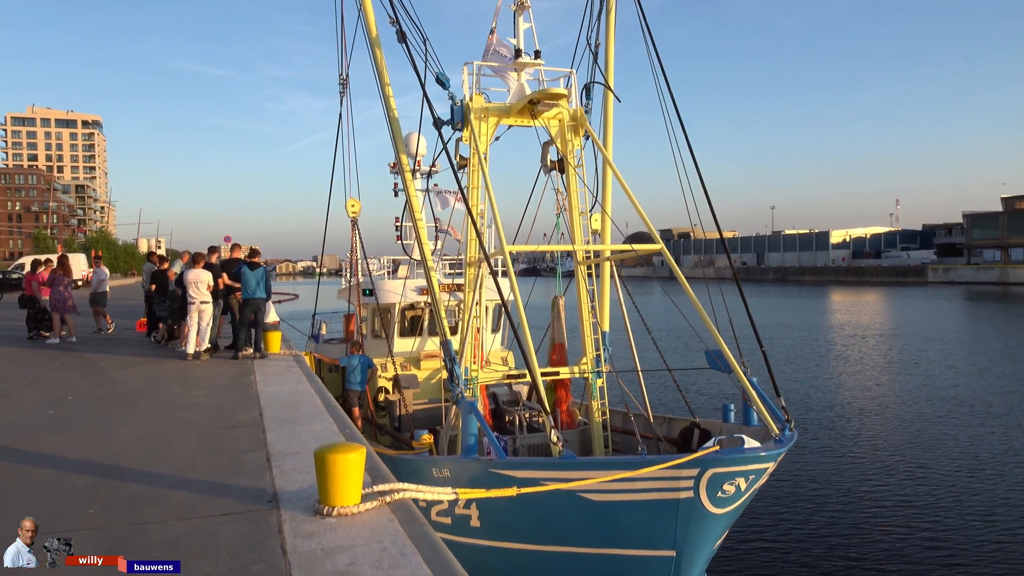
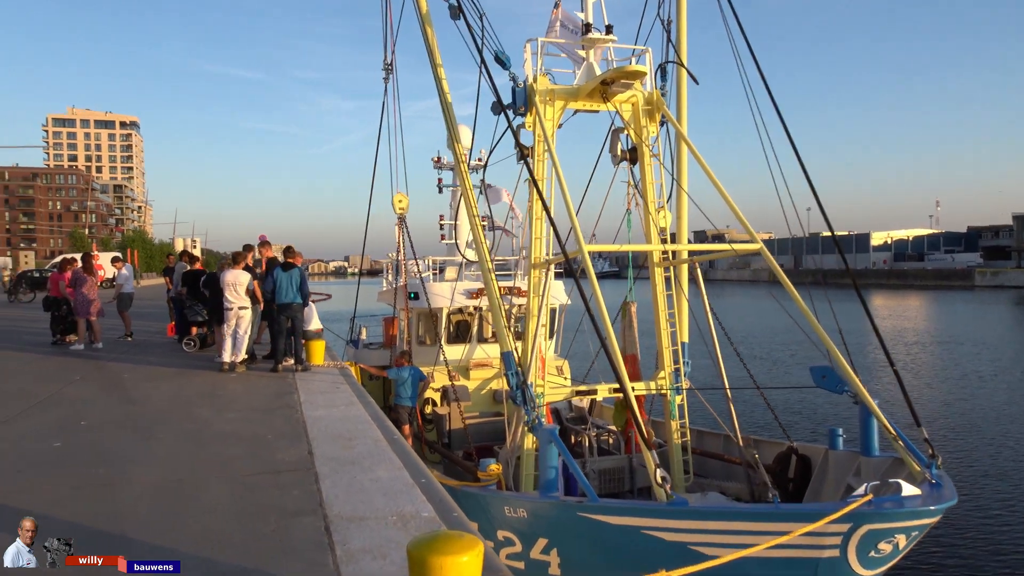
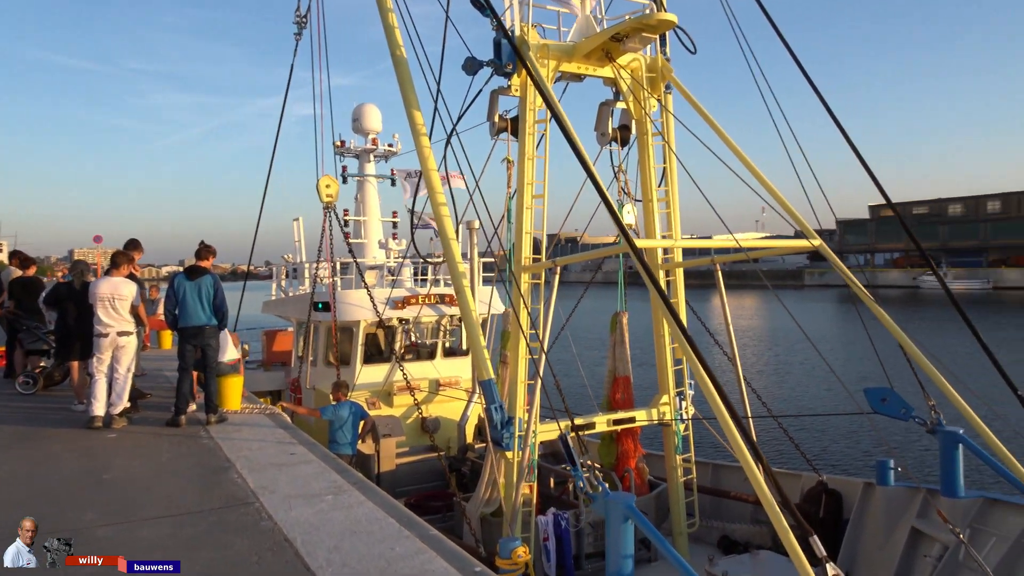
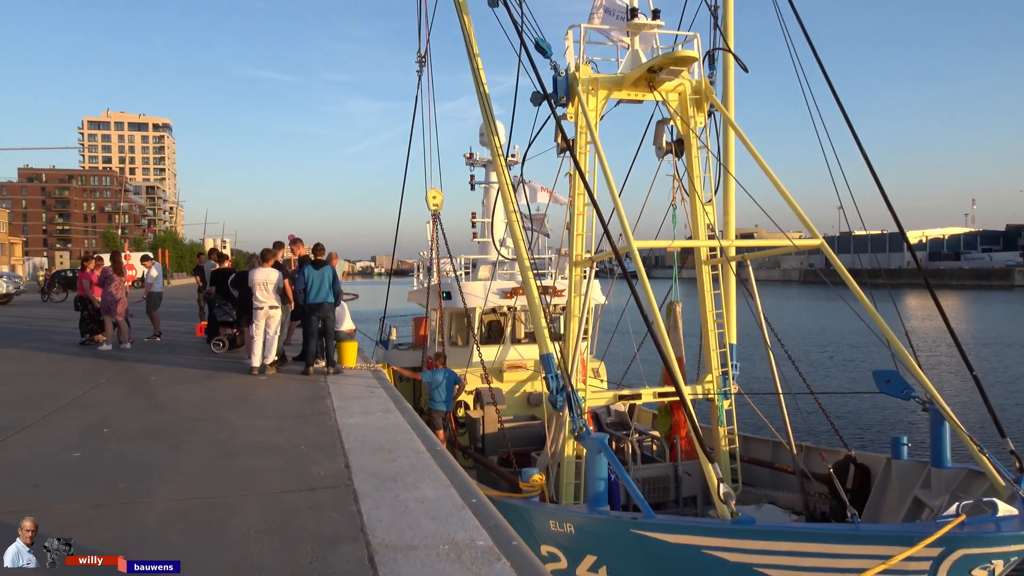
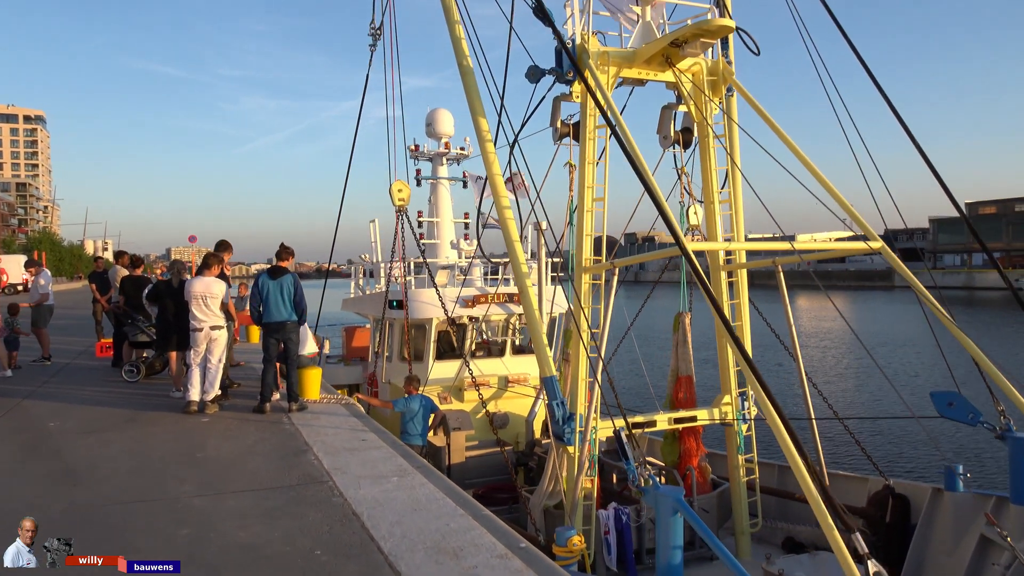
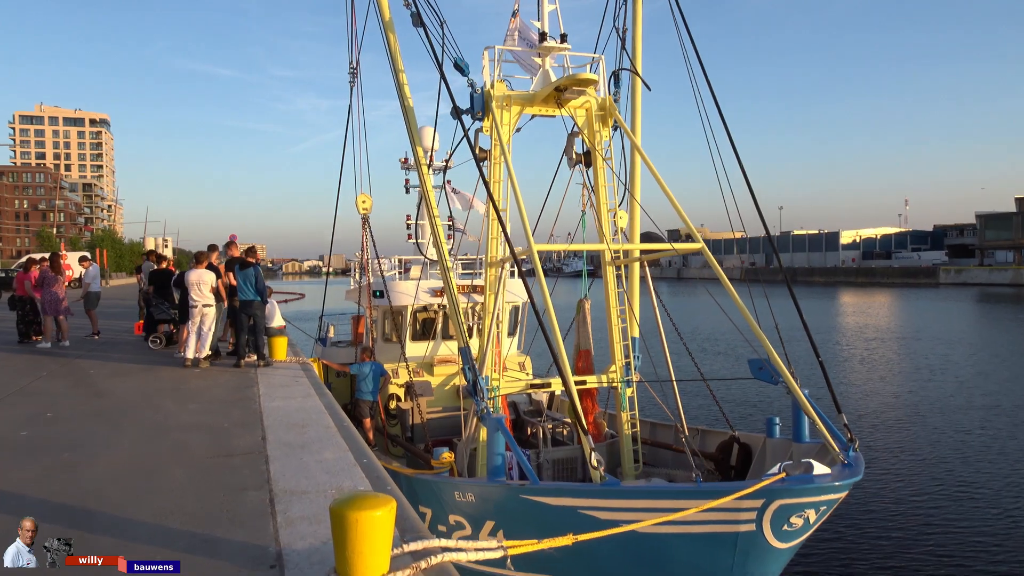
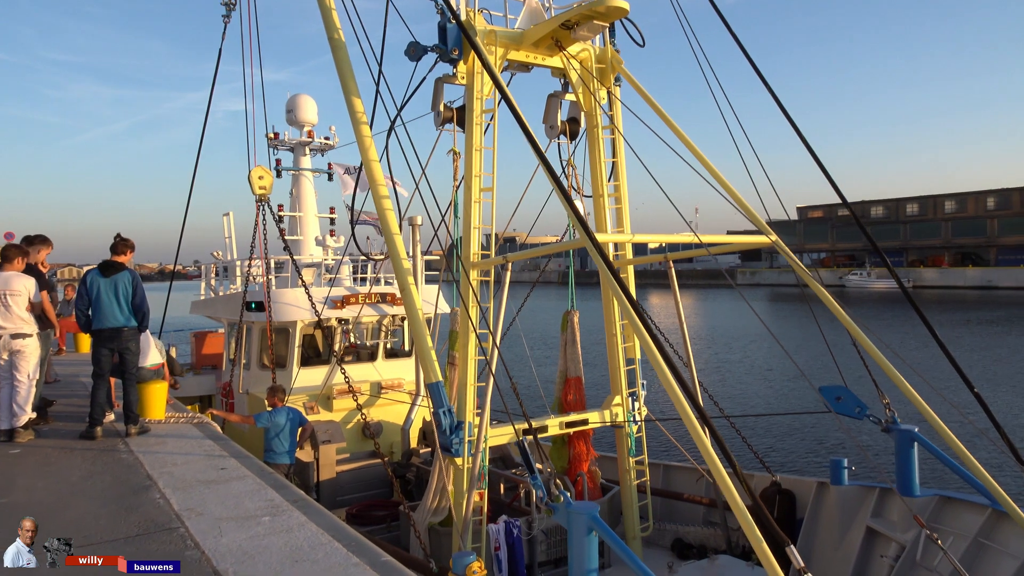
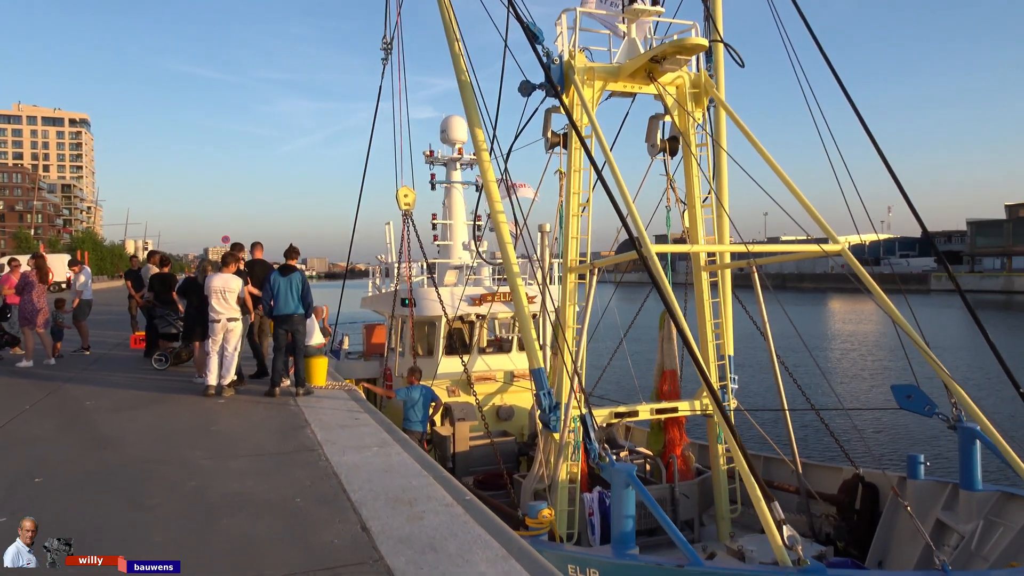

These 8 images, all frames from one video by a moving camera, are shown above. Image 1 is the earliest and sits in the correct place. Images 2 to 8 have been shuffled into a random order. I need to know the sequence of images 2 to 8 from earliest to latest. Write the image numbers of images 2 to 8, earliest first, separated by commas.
6, 2, 4, 8, 5, 3, 7
